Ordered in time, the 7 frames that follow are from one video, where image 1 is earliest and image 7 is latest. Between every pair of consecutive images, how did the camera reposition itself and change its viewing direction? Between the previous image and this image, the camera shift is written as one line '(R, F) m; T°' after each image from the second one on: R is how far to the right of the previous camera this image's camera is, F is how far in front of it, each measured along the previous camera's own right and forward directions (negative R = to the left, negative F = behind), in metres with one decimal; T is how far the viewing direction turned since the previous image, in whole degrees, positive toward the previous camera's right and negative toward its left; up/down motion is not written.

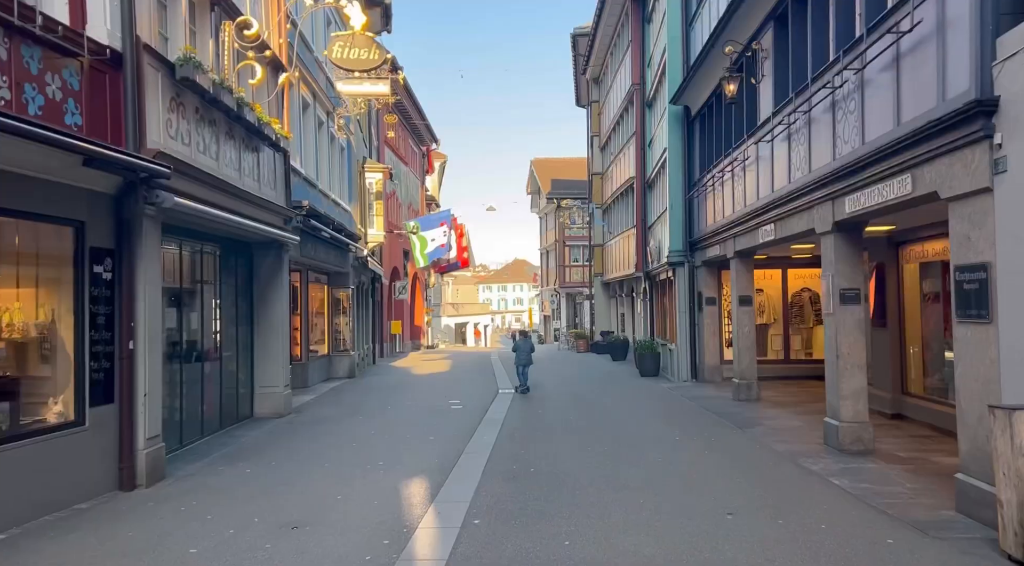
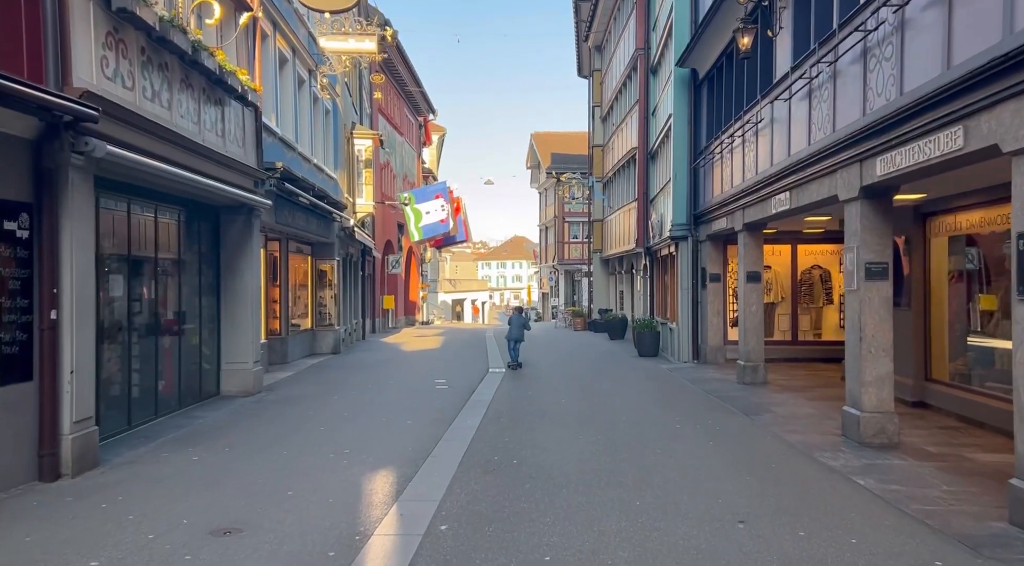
(+0.2, +1.1) m; 0°
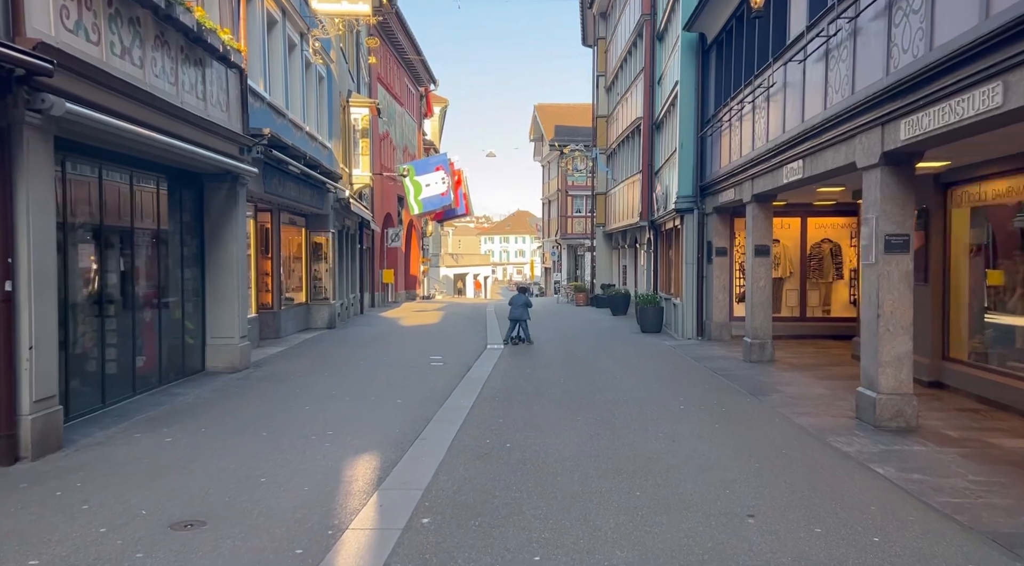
(+0.1, +0.6) m; 0°
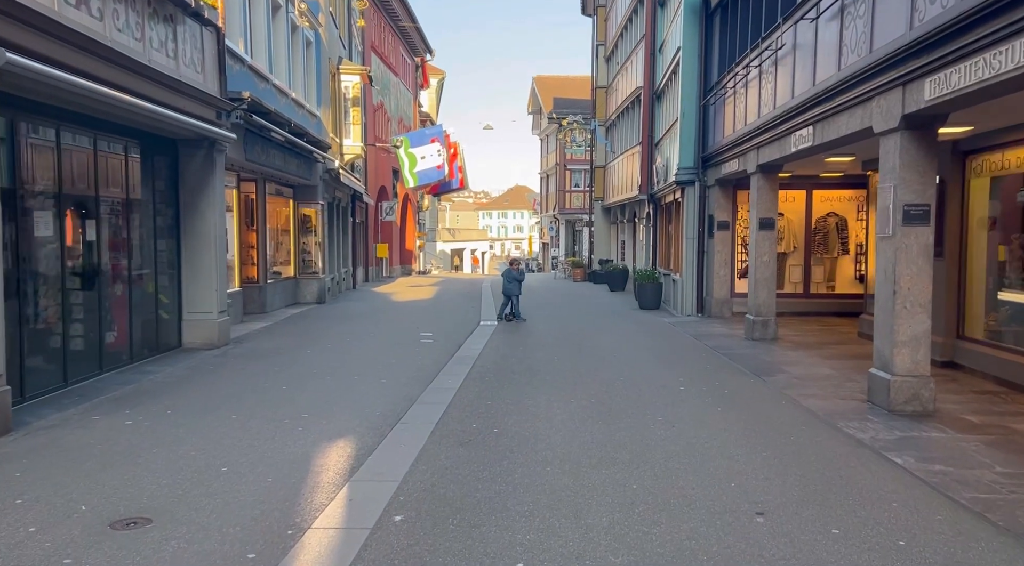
(+0.1, +0.6) m; 0°
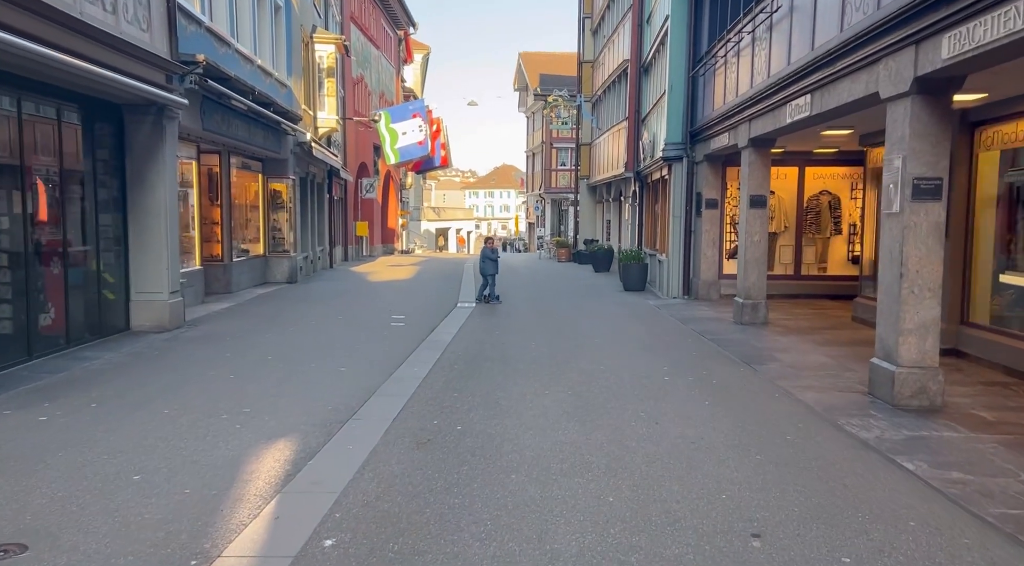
(+0.2, +0.8) m; +1°
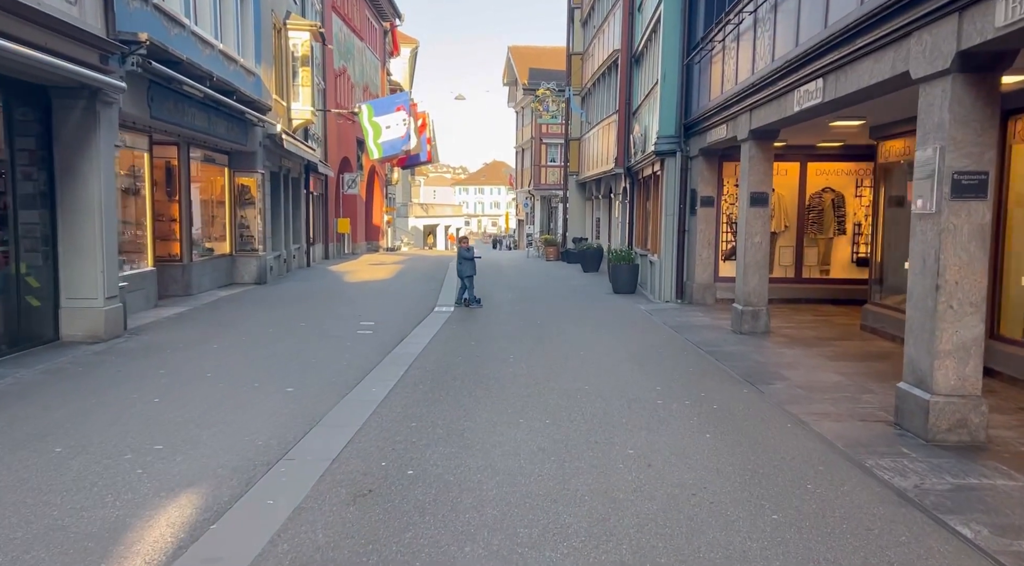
(+0.2, +1.1) m; +1°
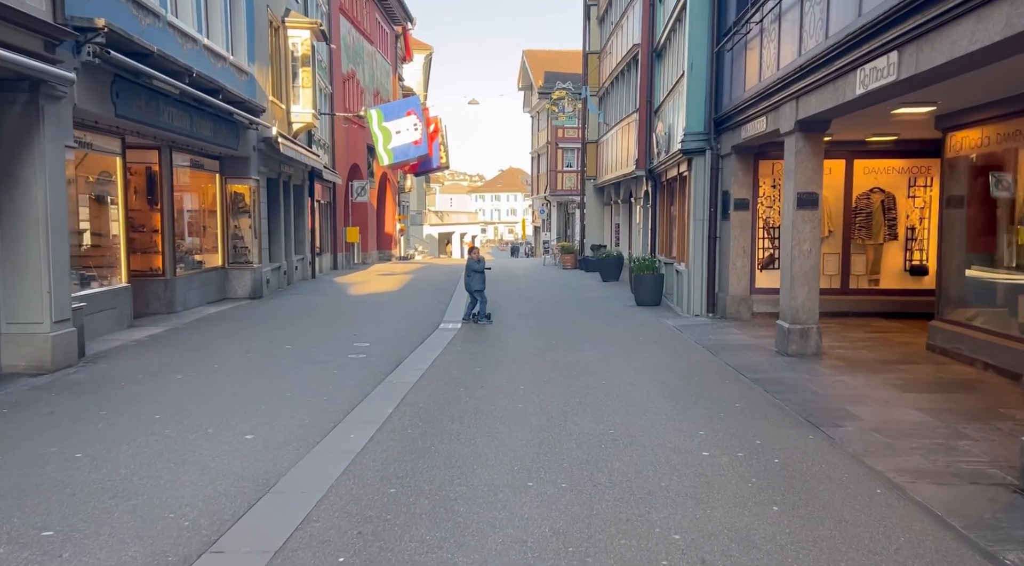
(+0.1, +1.5) m; -1°
